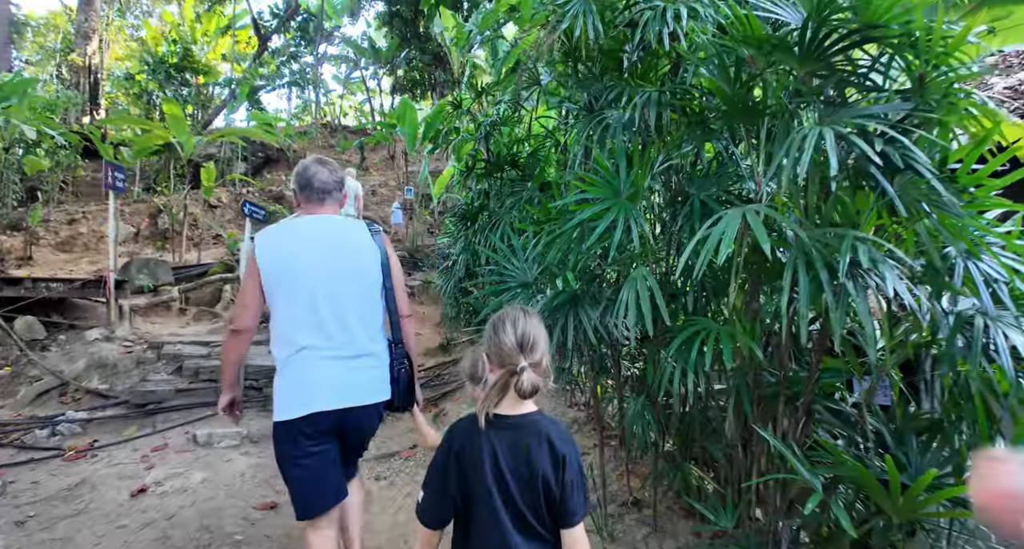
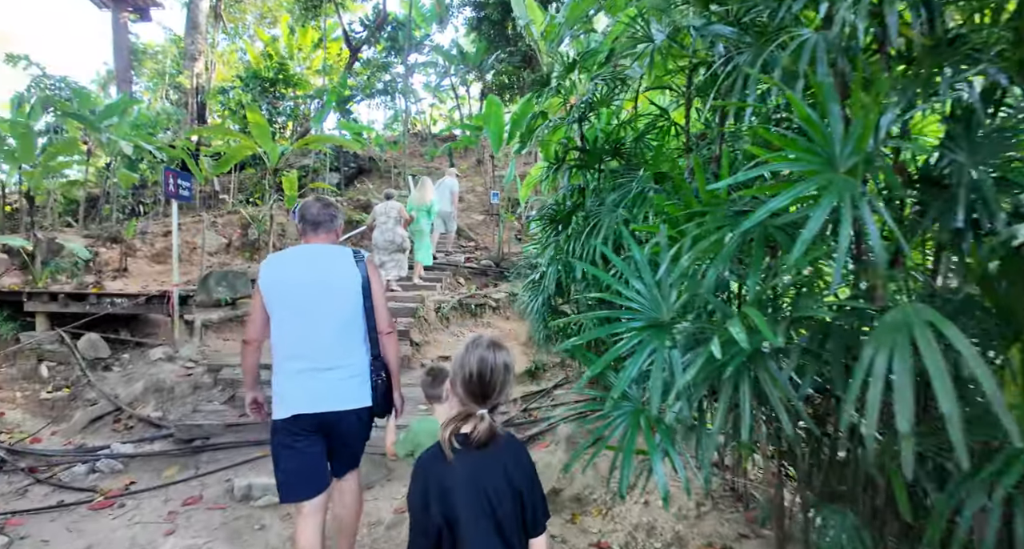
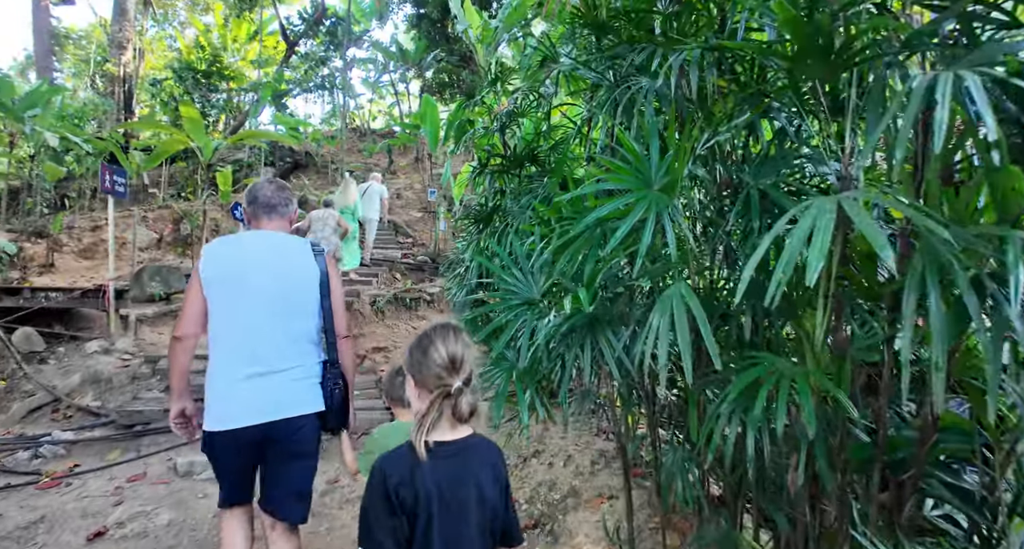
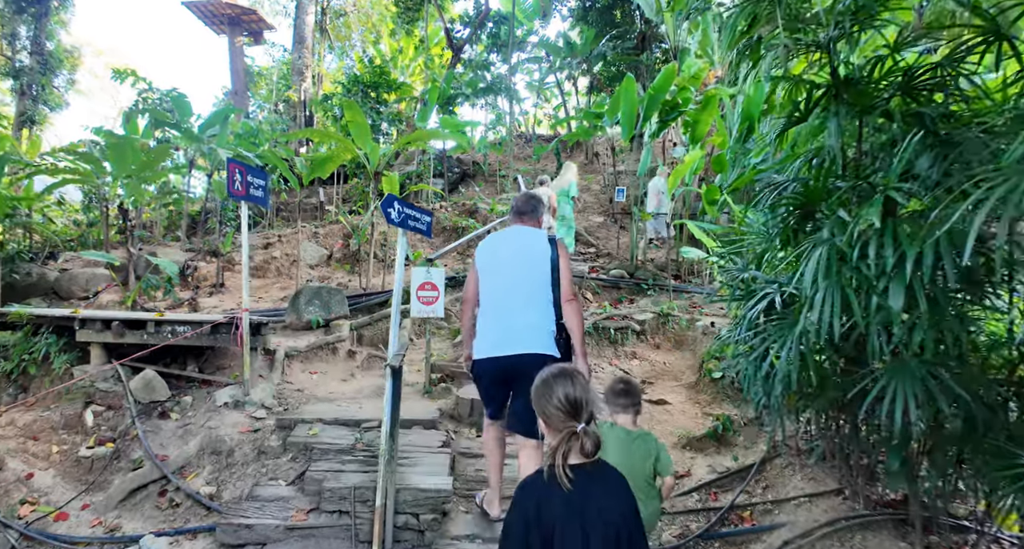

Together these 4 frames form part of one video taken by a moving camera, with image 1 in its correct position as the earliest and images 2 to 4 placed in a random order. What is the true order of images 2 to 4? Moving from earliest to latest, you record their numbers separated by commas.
3, 2, 4
